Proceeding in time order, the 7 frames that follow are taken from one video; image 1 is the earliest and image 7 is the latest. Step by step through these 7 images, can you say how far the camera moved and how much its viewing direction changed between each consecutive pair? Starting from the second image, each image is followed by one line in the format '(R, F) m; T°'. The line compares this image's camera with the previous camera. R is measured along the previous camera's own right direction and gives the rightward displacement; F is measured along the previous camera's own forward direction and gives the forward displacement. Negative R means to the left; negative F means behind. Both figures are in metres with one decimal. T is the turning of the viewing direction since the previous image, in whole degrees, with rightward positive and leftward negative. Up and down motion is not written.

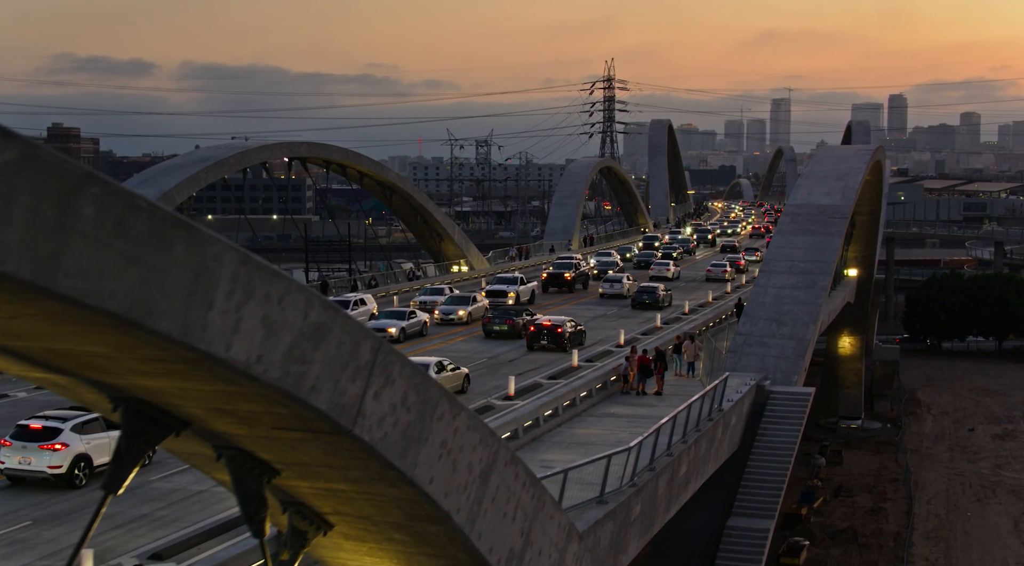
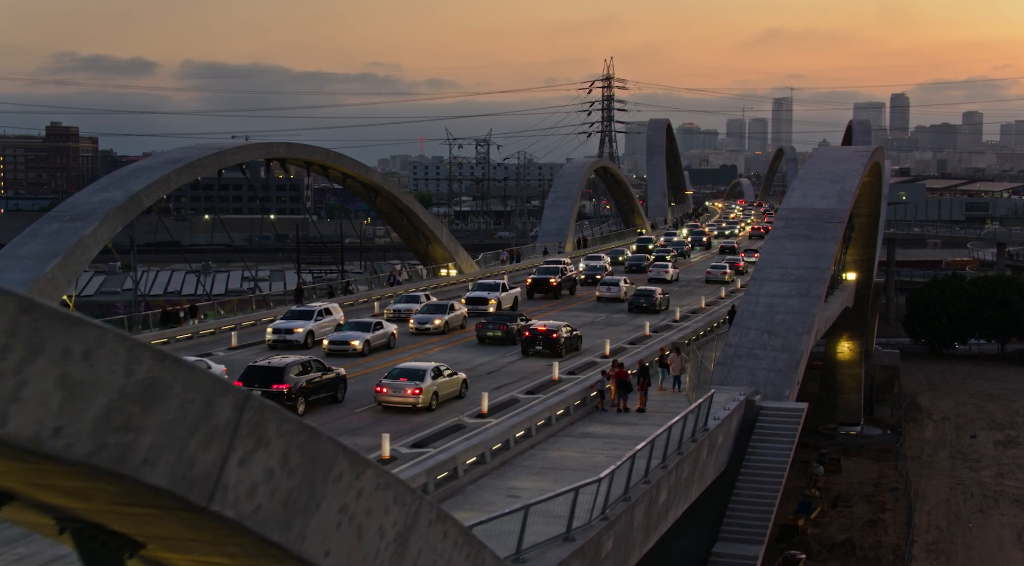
(+0.6, +1.6) m; 0°
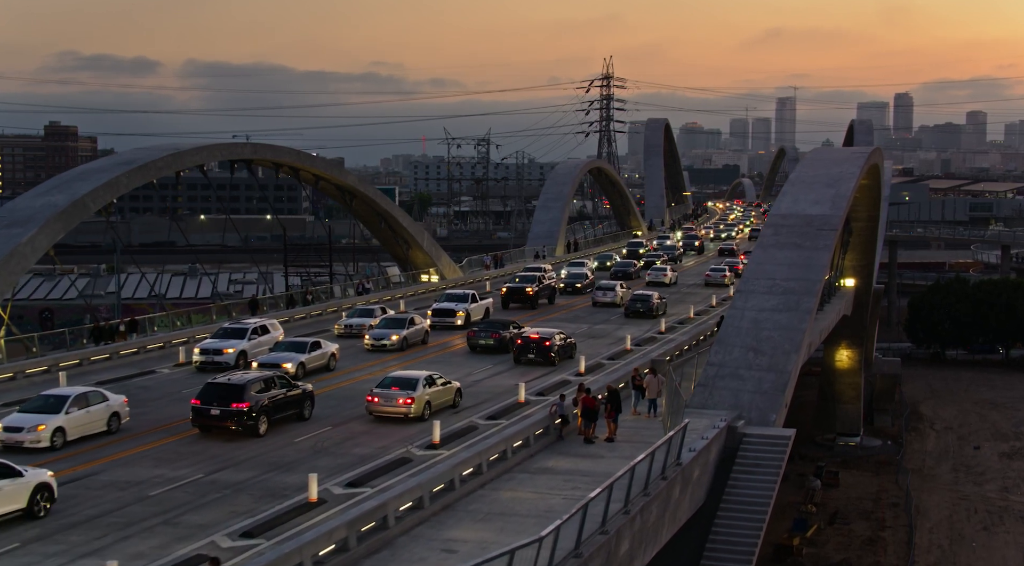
(+1.0, +2.5) m; 0°
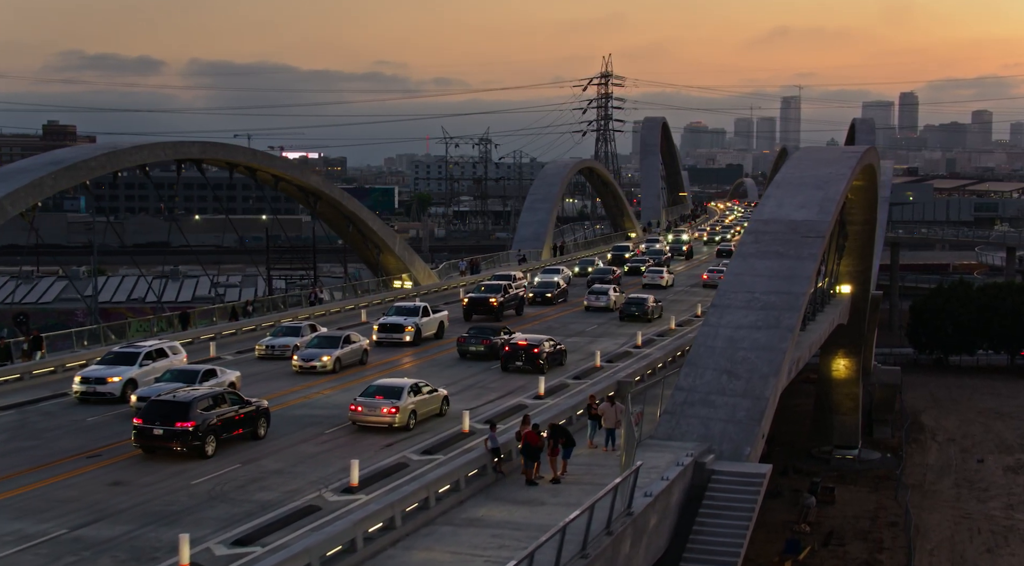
(+1.3, +3.1) m; 0°
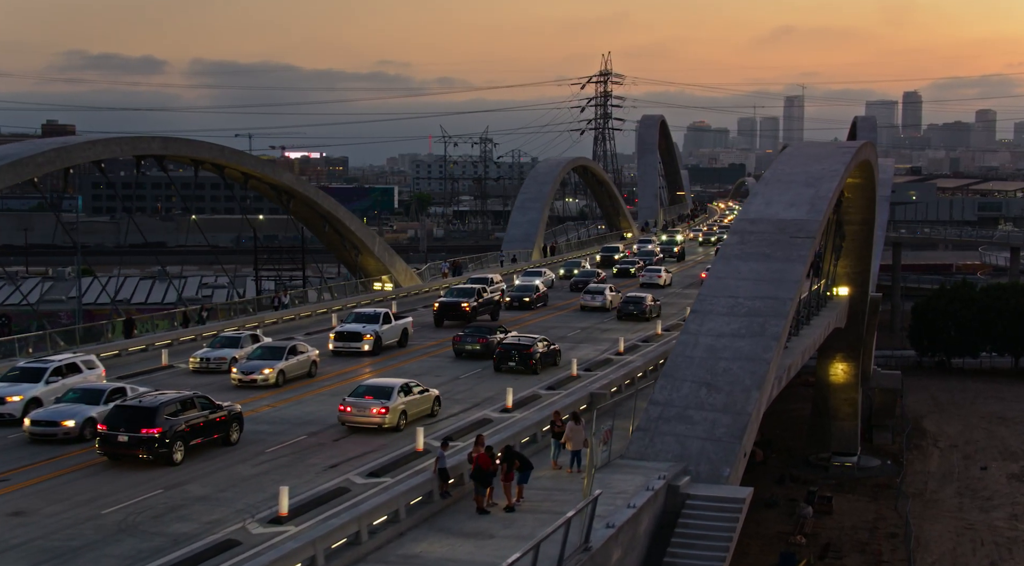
(+0.9, +2.1) m; 0°
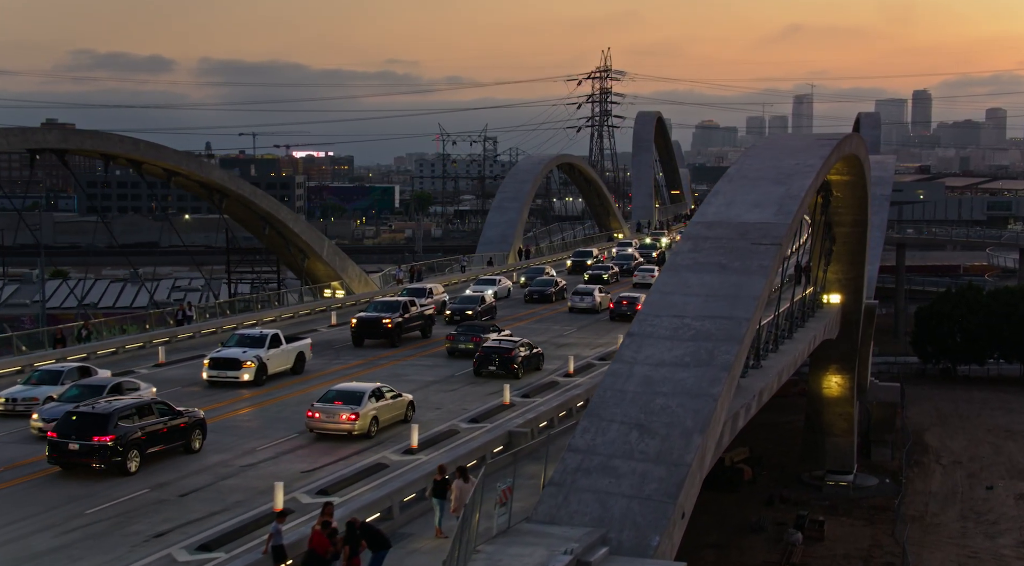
(+2.0, +4.4) m; 0°
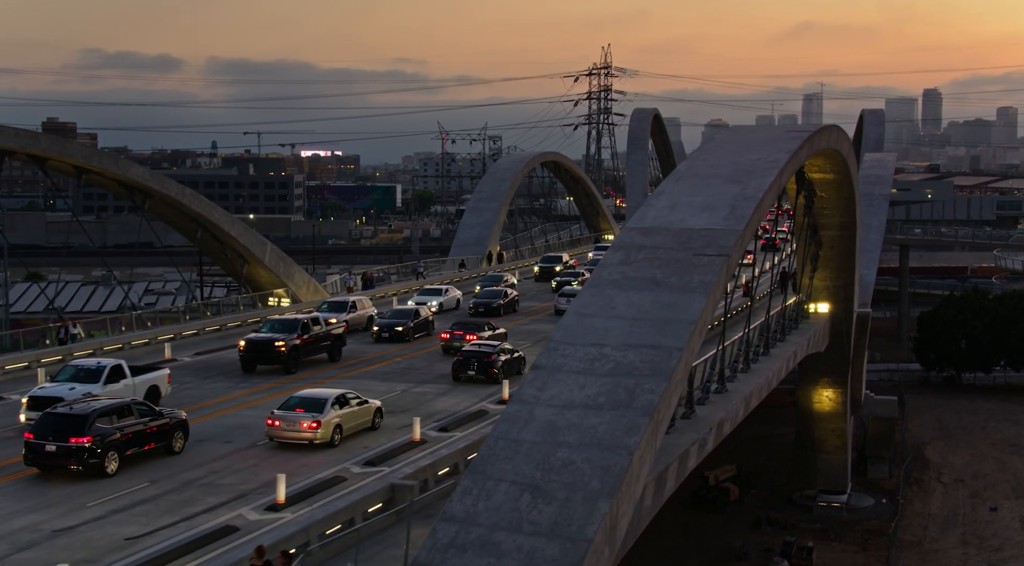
(+1.9, +4.0) m; 0°
